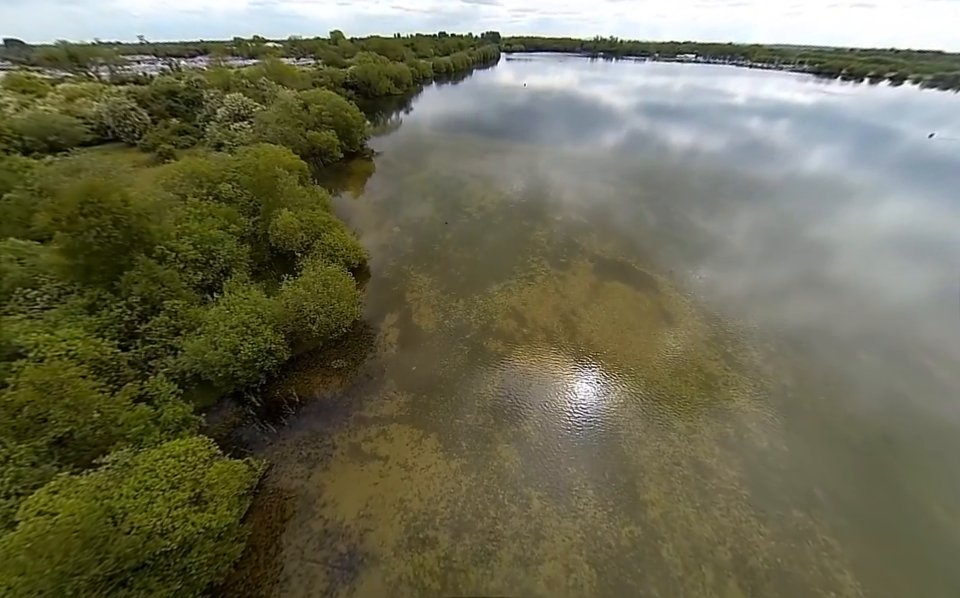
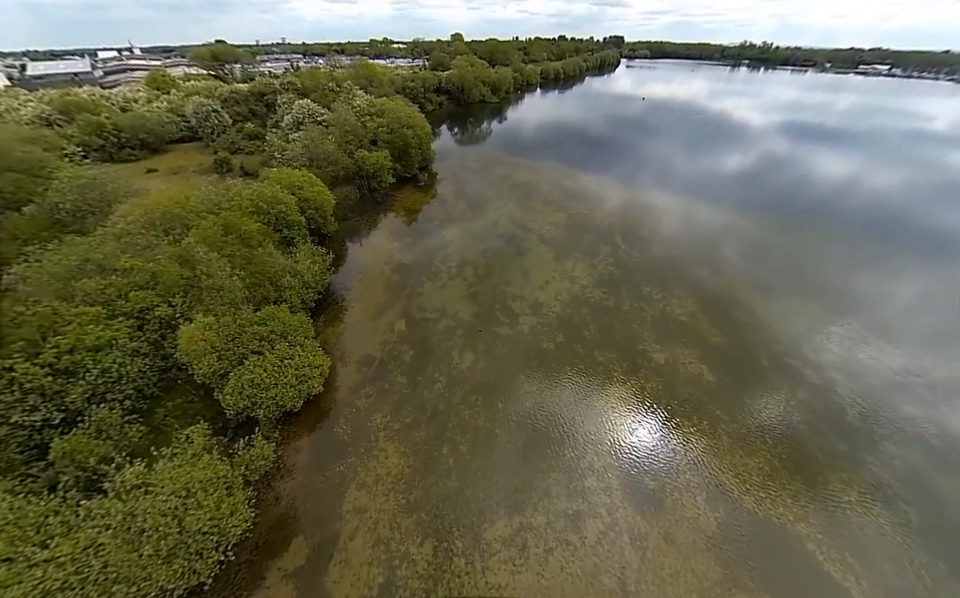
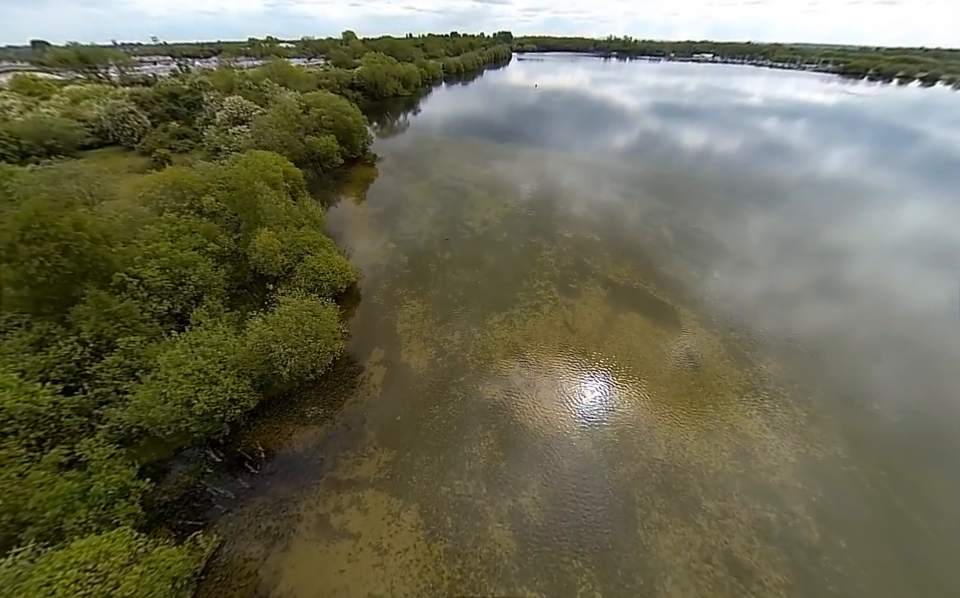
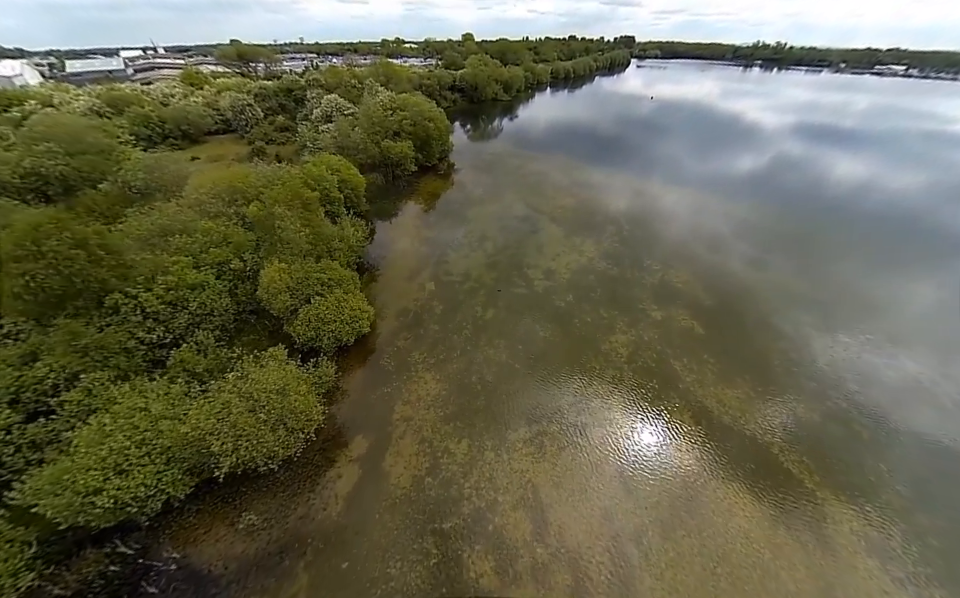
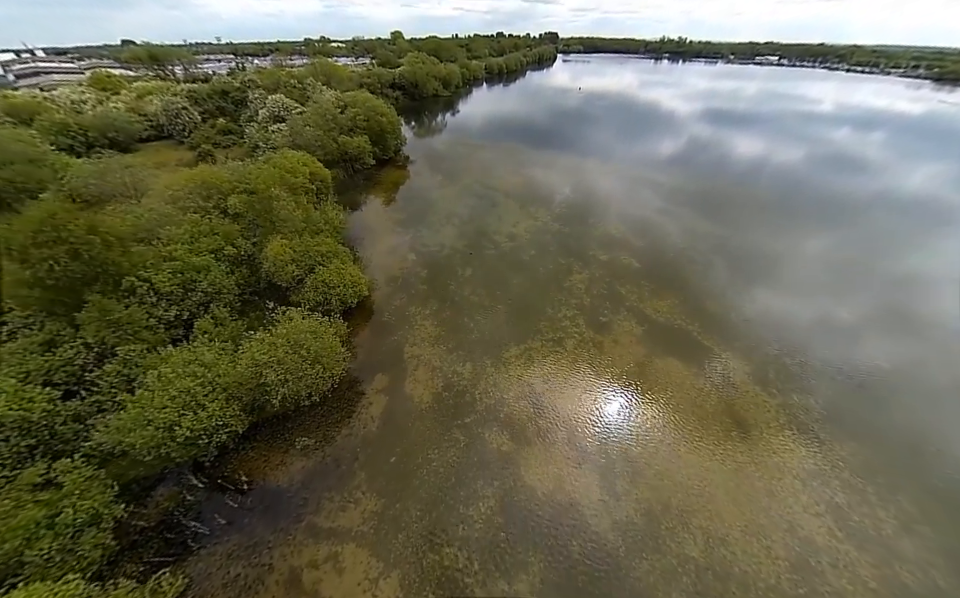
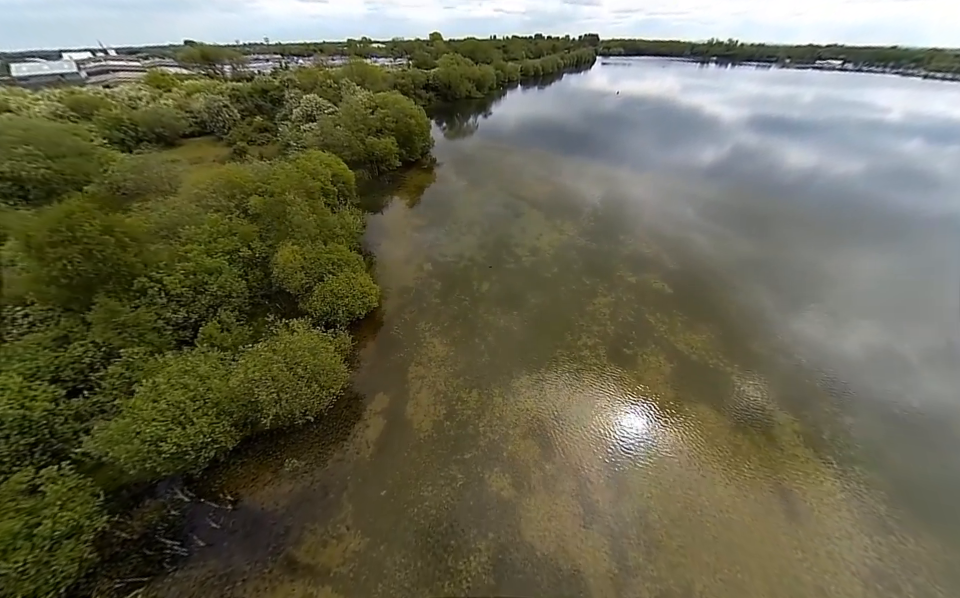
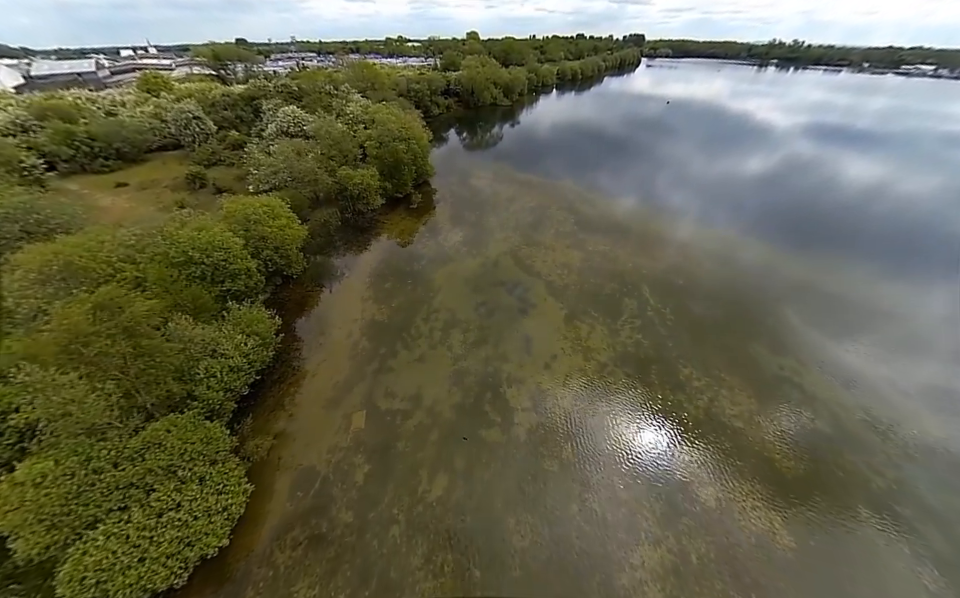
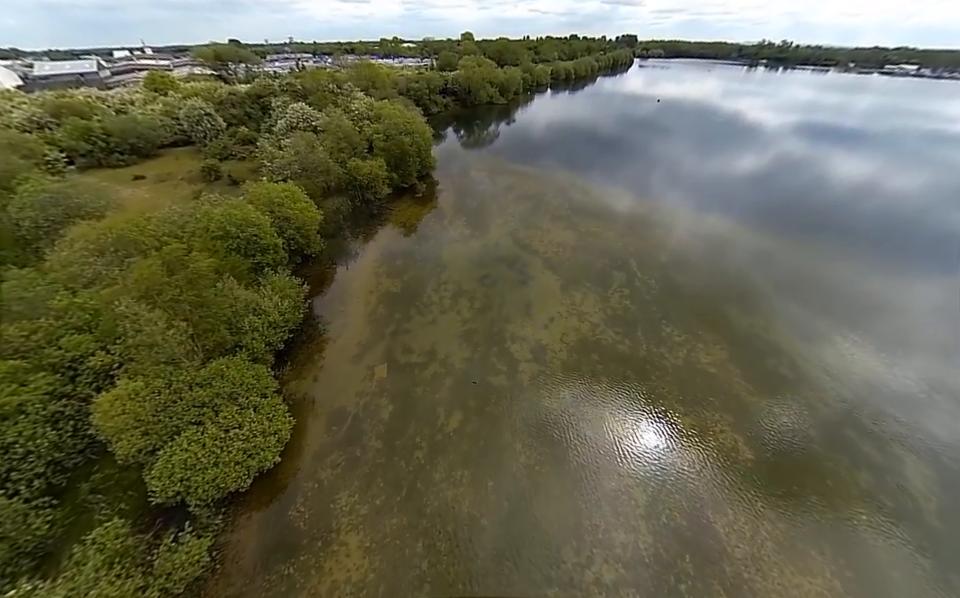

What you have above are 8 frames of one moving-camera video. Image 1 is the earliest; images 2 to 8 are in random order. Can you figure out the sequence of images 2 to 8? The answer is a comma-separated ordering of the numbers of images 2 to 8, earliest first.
3, 5, 6, 4, 2, 8, 7
